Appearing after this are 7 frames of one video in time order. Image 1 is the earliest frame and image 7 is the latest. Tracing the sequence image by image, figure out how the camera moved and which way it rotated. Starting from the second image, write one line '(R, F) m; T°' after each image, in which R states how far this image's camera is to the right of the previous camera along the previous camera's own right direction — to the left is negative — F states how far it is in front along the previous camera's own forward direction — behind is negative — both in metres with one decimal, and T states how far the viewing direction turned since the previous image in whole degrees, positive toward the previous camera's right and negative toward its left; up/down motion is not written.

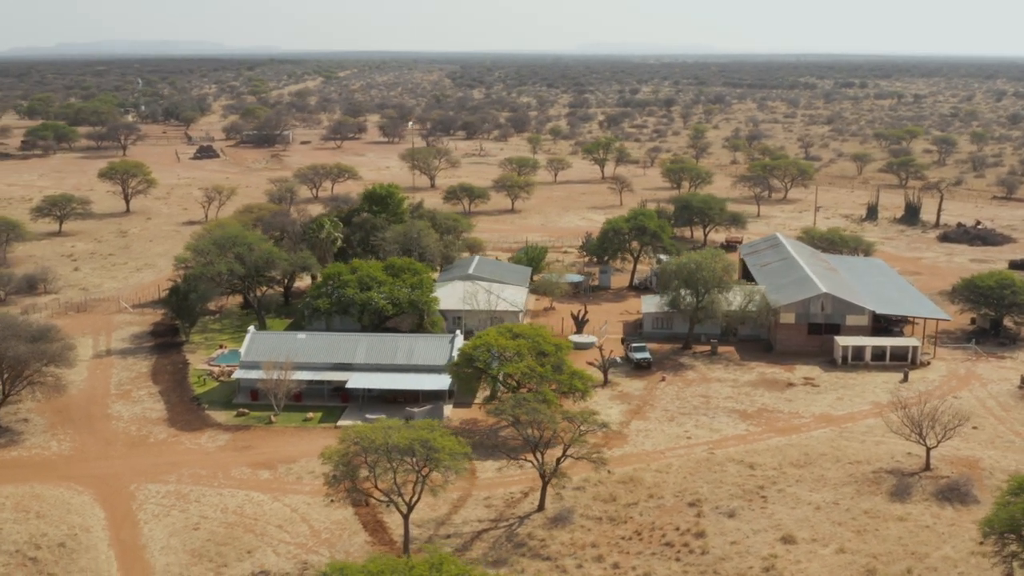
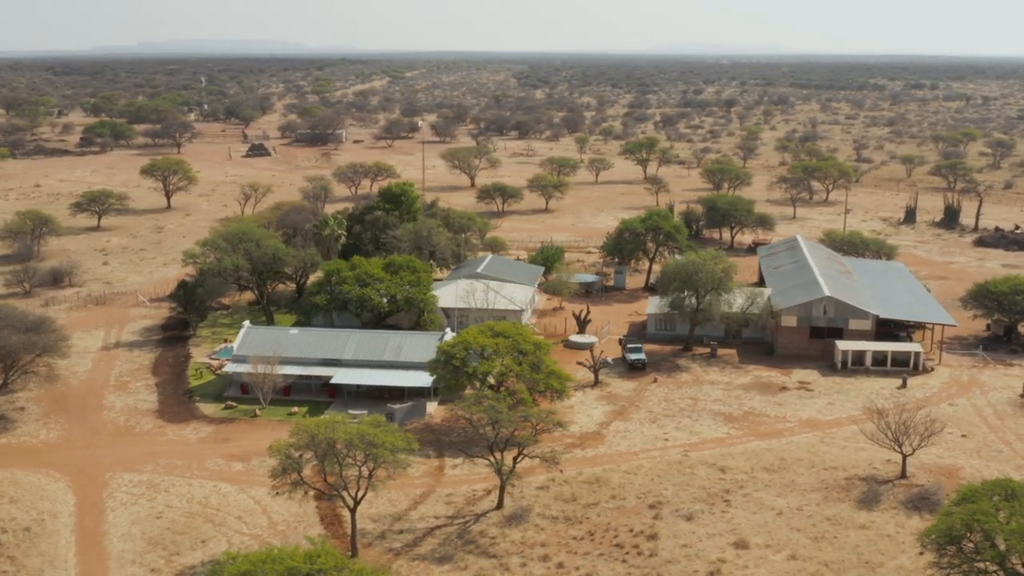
(+2.0, 0.0) m; -4°
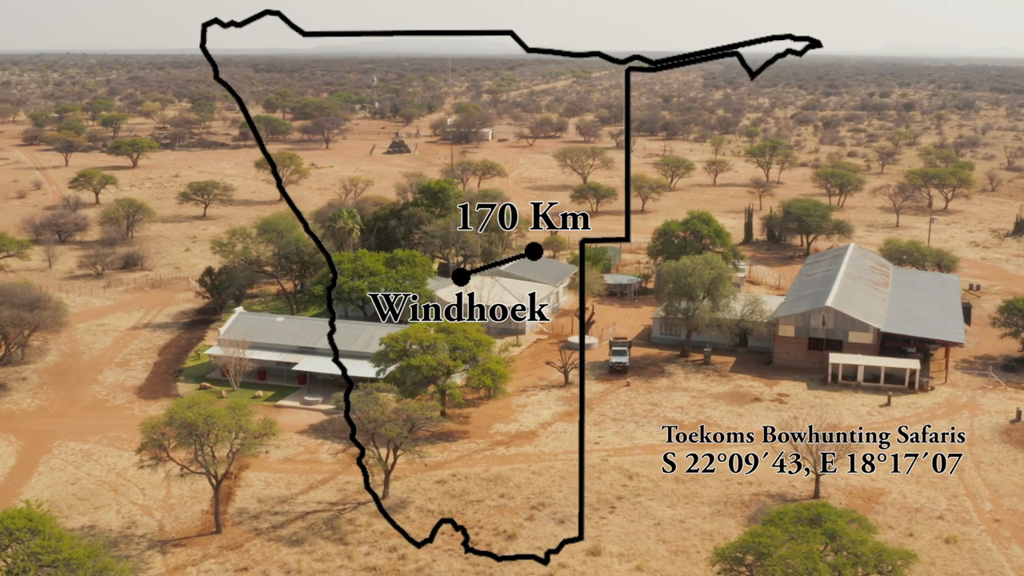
(+5.8, +0.4) m; -11°
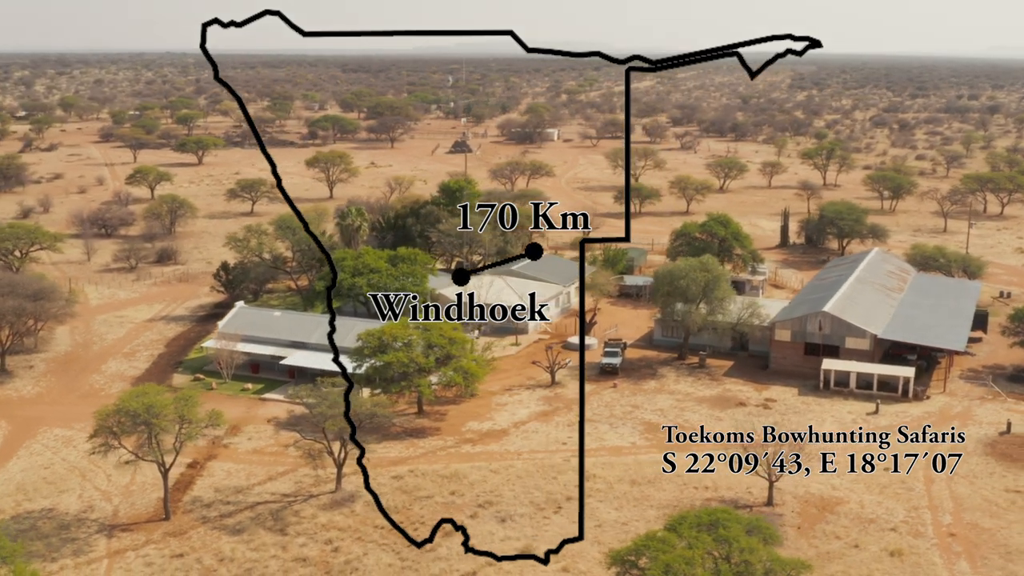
(+2.6, 0.0) m; -5°
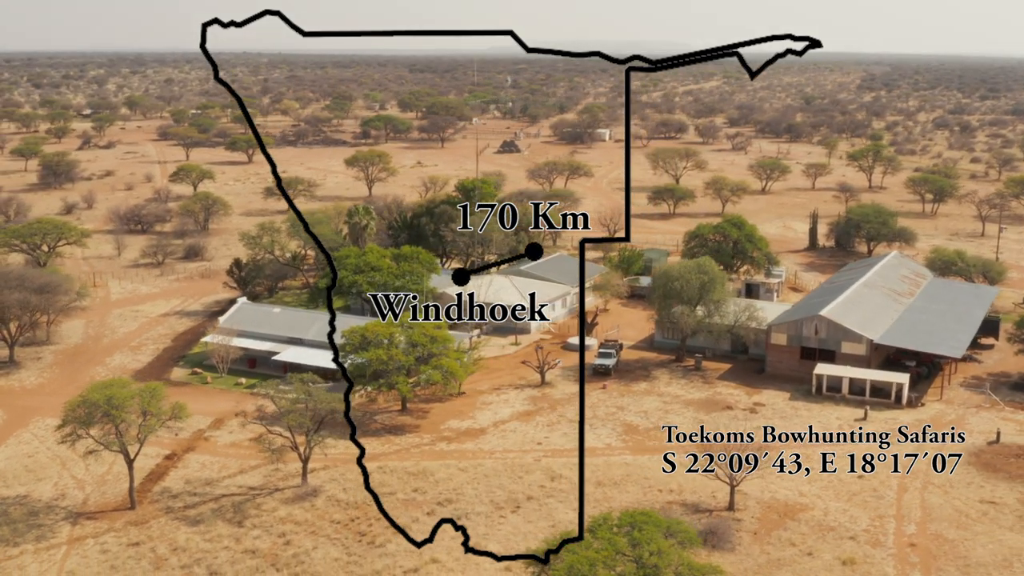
(+2.1, 0.0) m; -4°
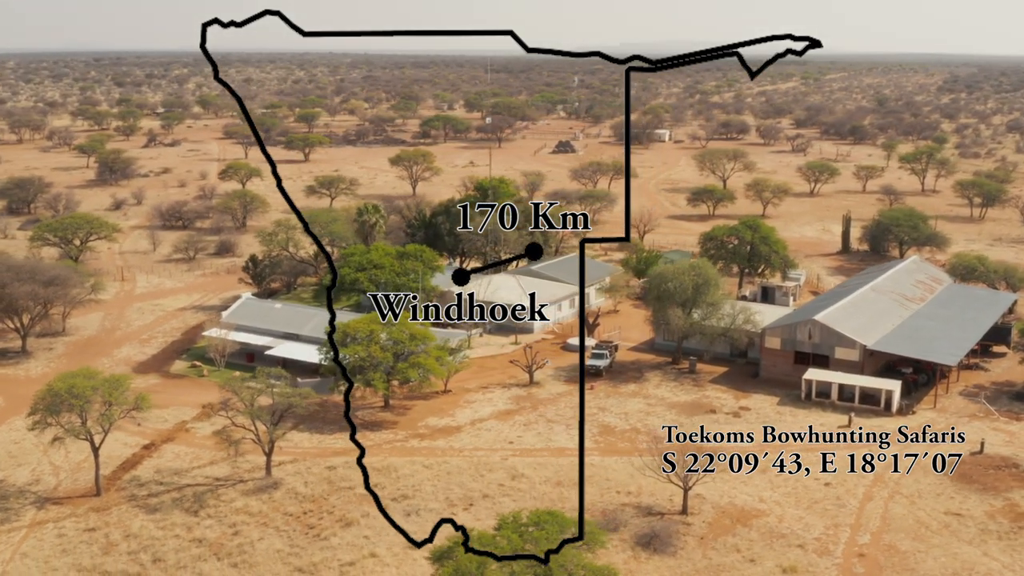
(+2.4, 0.0) m; -4°
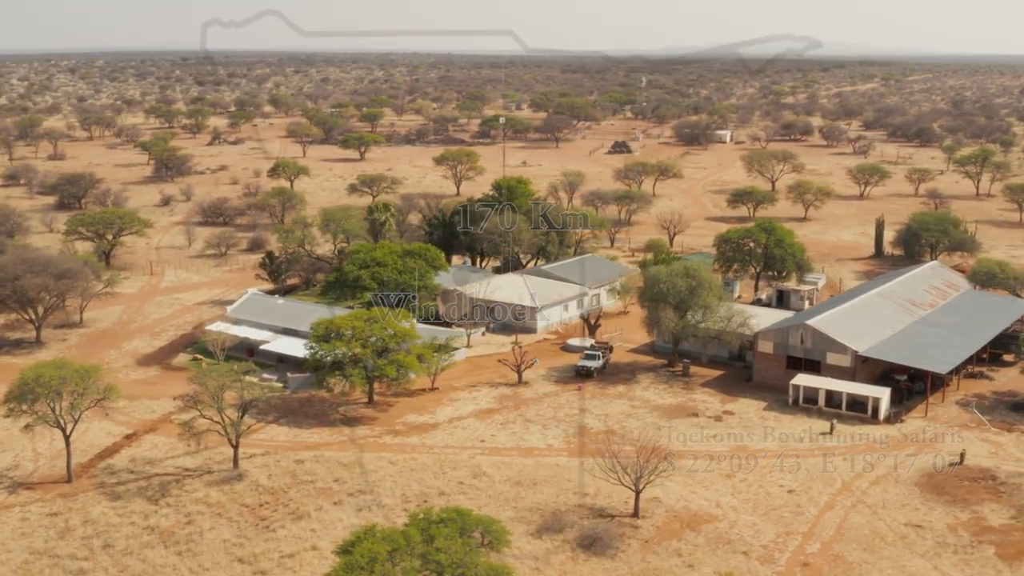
(+2.4, 0.0) m; -4°
